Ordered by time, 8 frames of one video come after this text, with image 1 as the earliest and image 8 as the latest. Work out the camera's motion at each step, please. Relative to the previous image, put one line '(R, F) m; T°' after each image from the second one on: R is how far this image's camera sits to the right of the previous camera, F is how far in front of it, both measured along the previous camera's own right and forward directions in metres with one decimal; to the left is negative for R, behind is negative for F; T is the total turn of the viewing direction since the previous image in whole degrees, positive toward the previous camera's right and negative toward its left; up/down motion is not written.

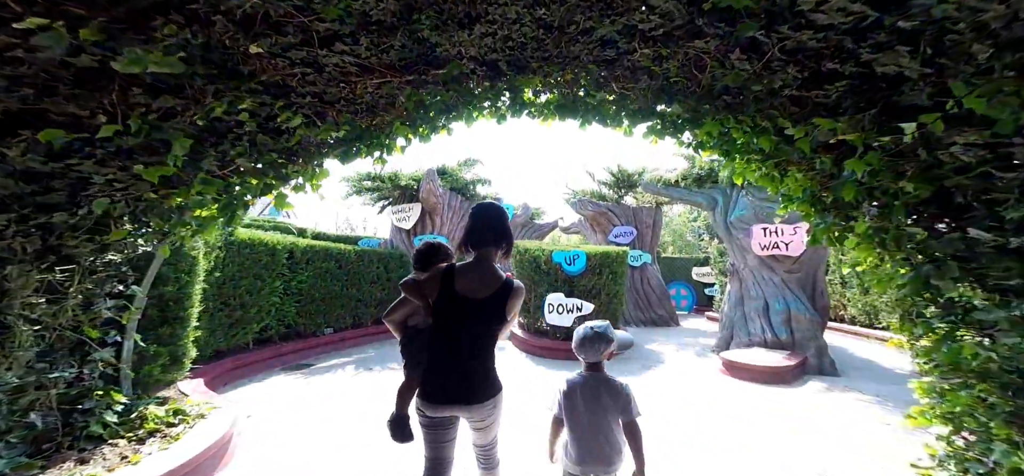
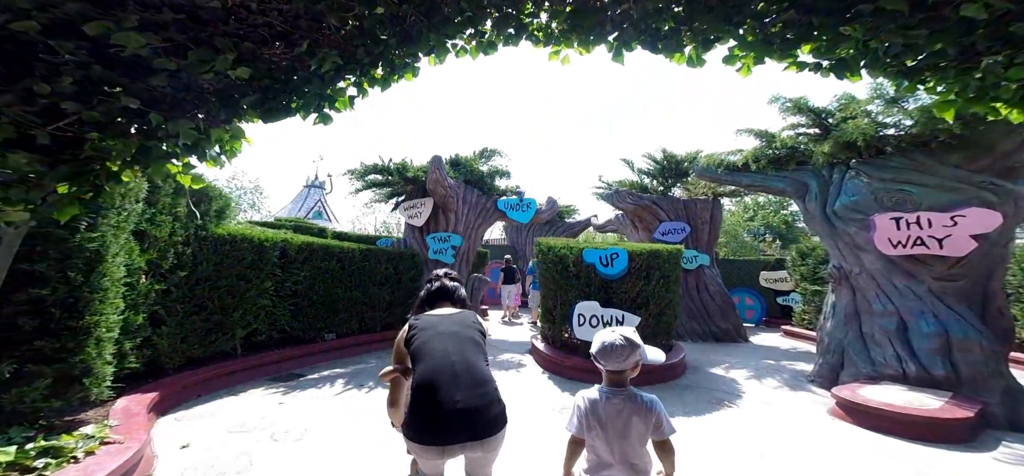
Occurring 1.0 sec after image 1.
(+0.5, +1.5) m; -8°
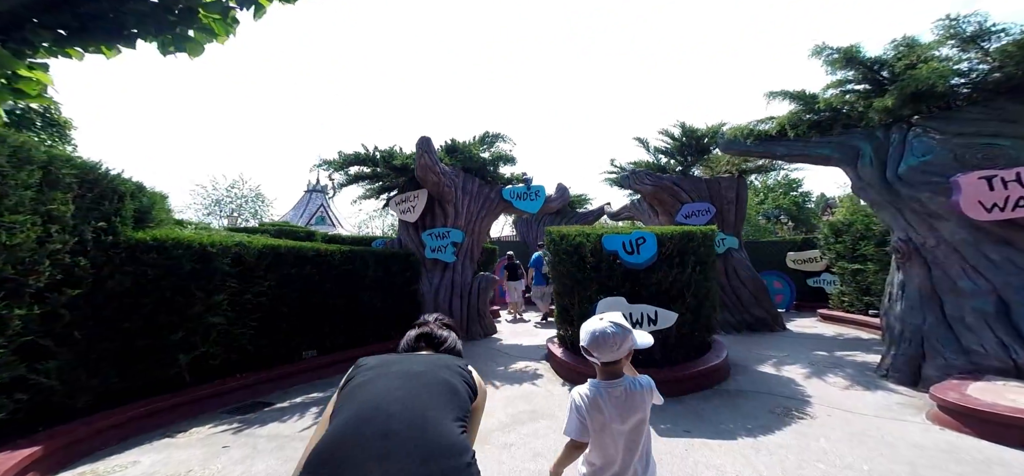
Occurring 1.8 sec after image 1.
(0.0, +0.8) m; 0°
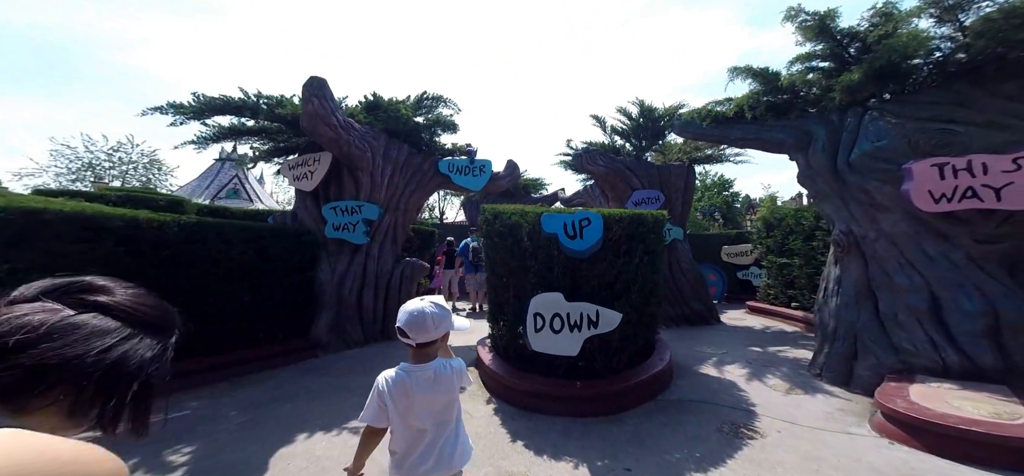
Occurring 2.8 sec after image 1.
(+0.3, +0.8) m; +8°
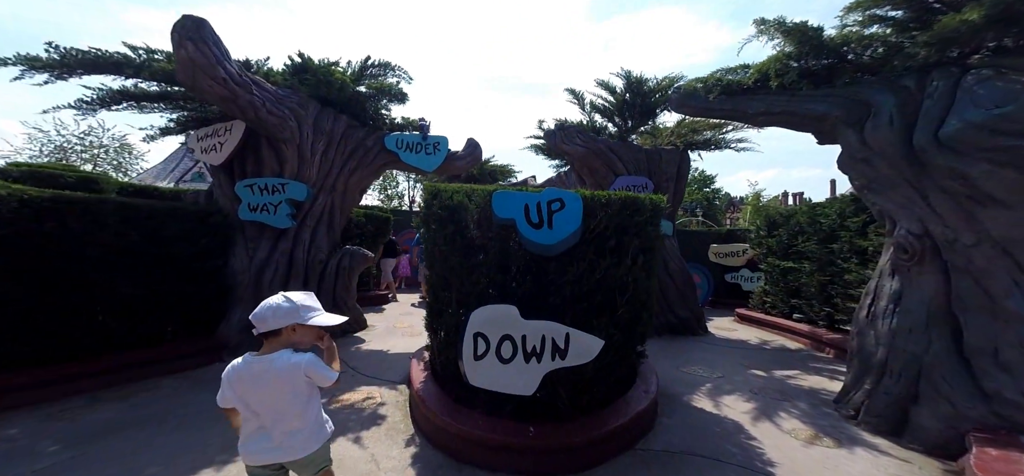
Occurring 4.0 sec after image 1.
(+0.3, +1.0) m; +2°
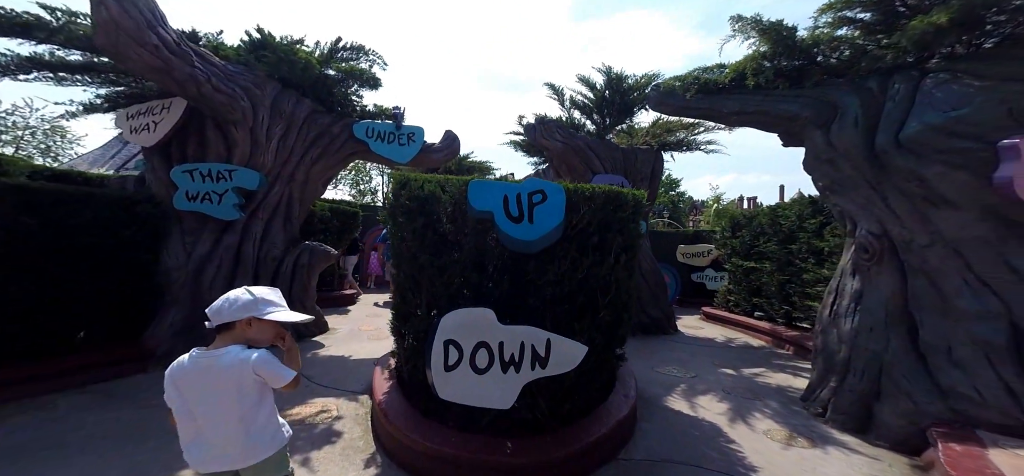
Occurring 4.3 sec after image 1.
(0.0, +0.2) m; +5°
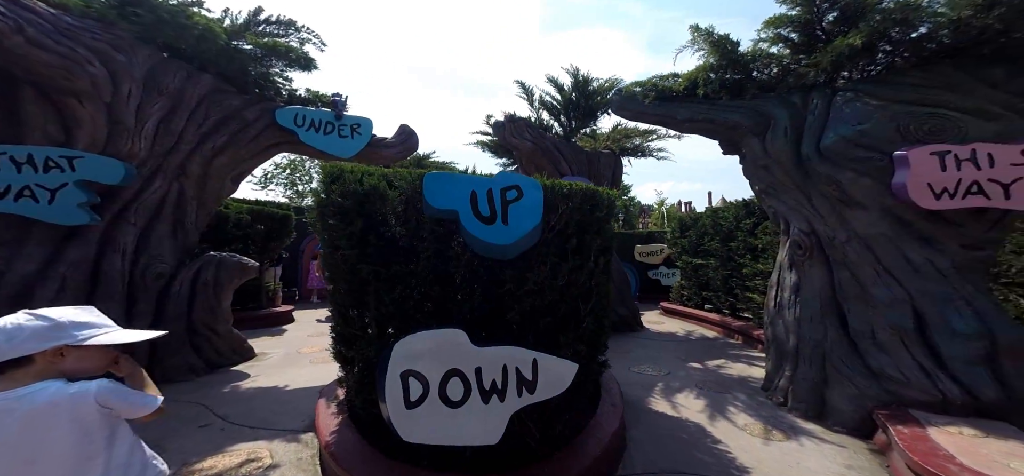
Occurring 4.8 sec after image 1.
(-0.1, +0.3) m; +7°
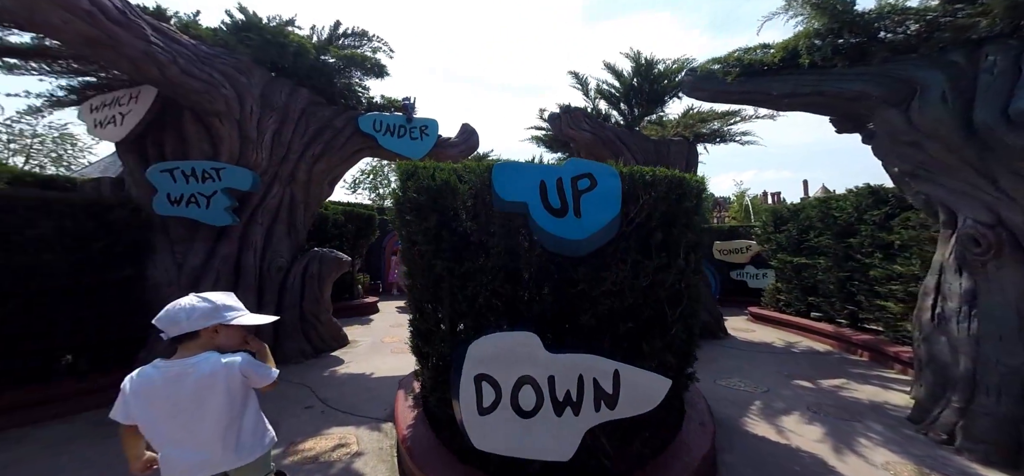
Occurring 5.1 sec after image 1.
(-0.1, +0.2) m; -10°
